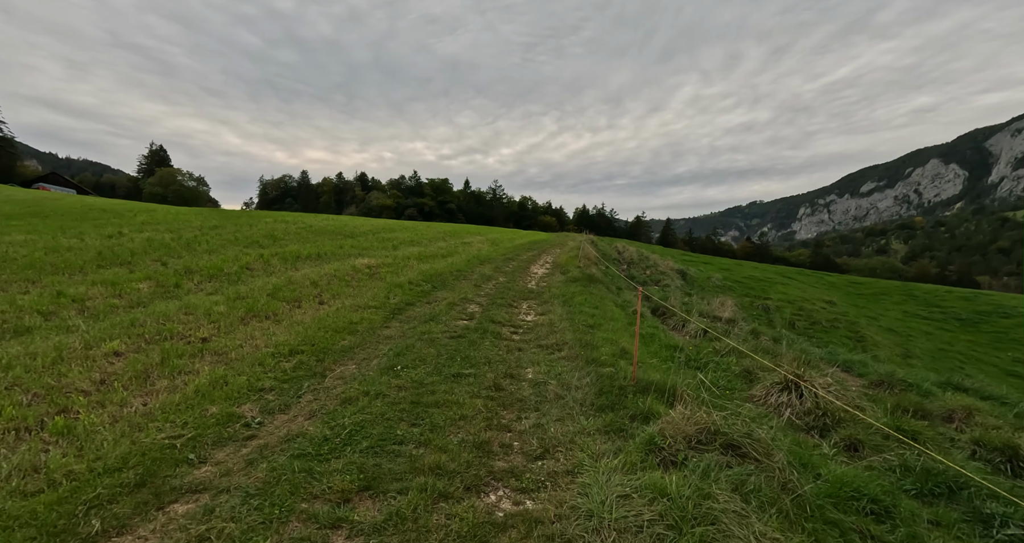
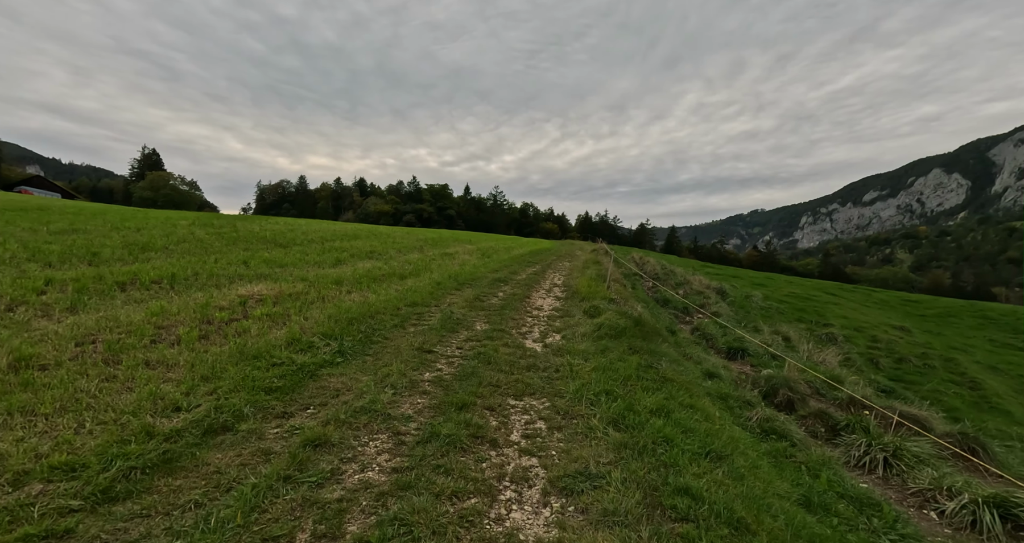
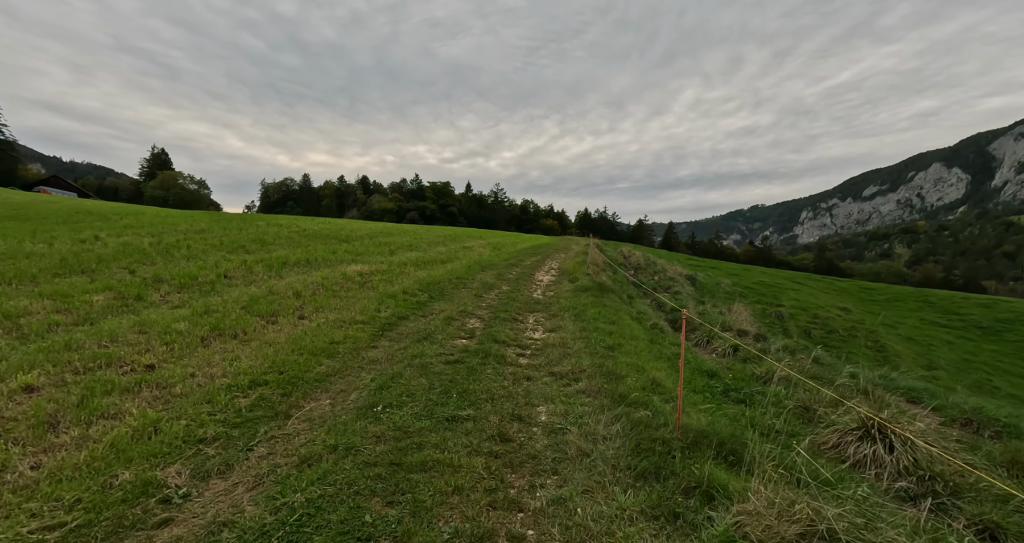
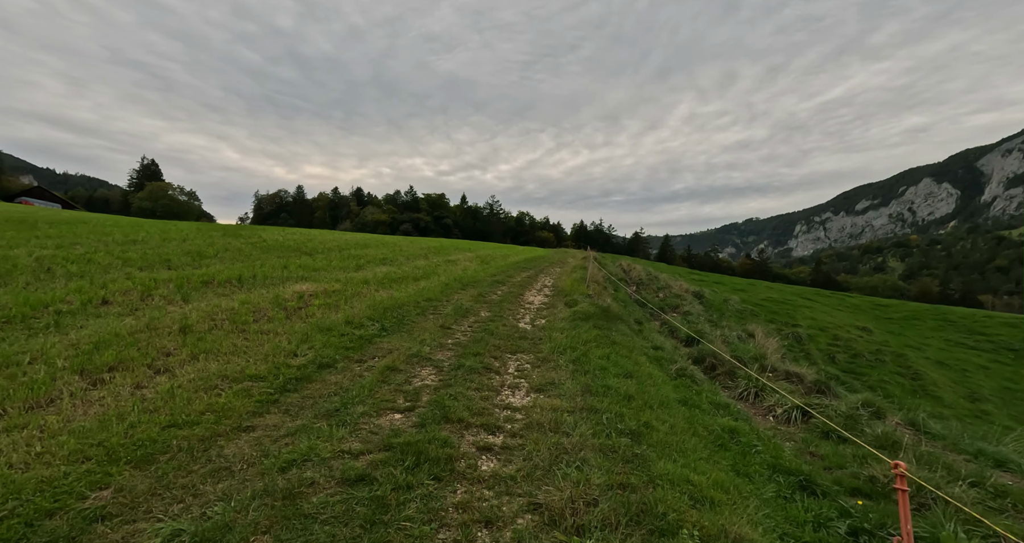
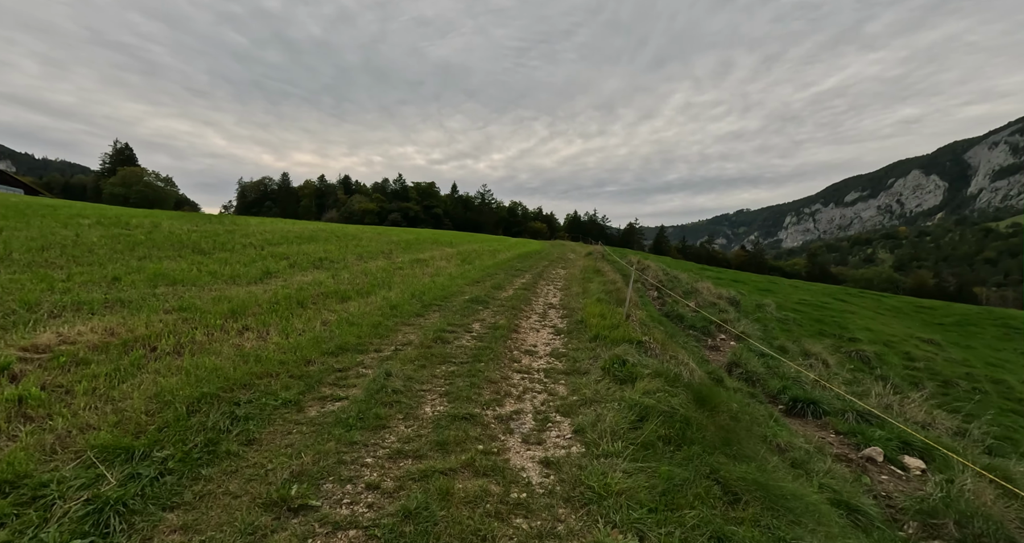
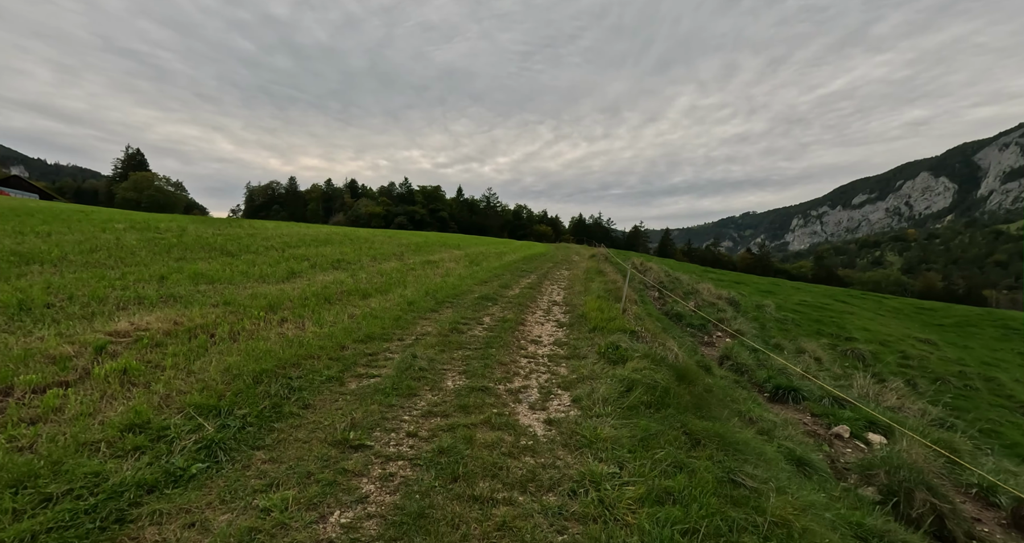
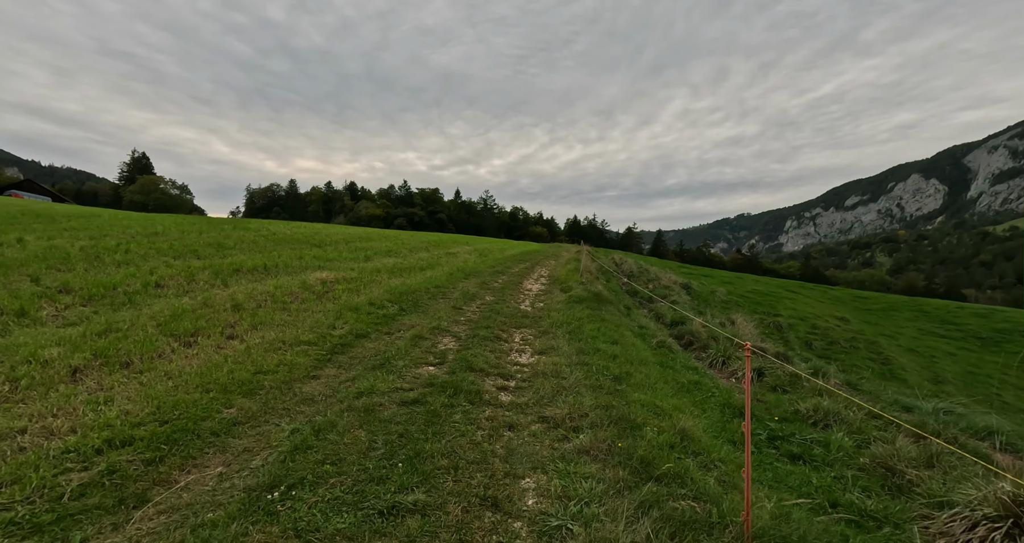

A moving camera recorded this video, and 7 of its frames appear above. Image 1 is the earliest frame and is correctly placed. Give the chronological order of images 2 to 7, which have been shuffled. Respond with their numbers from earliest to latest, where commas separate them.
3, 7, 4, 2, 6, 5
